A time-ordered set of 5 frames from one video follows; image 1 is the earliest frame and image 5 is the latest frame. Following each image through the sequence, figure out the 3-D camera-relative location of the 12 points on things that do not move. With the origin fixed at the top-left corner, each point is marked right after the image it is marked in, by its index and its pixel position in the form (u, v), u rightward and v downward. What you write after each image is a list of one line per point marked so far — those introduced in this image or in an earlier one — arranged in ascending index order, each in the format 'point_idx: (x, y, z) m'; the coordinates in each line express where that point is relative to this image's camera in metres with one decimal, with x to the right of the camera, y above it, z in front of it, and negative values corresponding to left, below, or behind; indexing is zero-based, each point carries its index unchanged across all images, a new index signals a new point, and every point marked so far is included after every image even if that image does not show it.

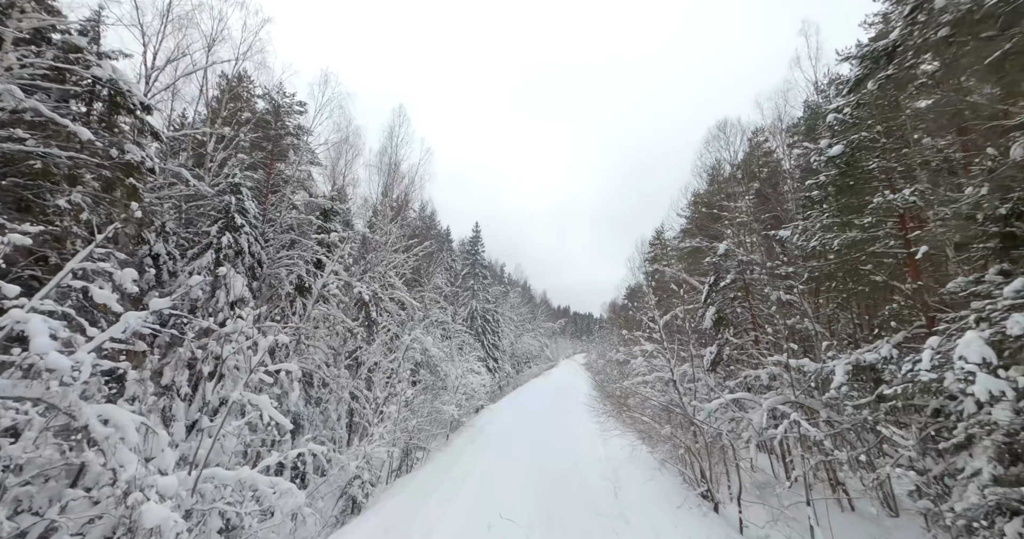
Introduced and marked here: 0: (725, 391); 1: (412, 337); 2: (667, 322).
0: (+4.0, -2.3, +7.6) m
1: (-2.4, -1.6, +9.5) m
2: (+3.4, -1.1, +8.7) m
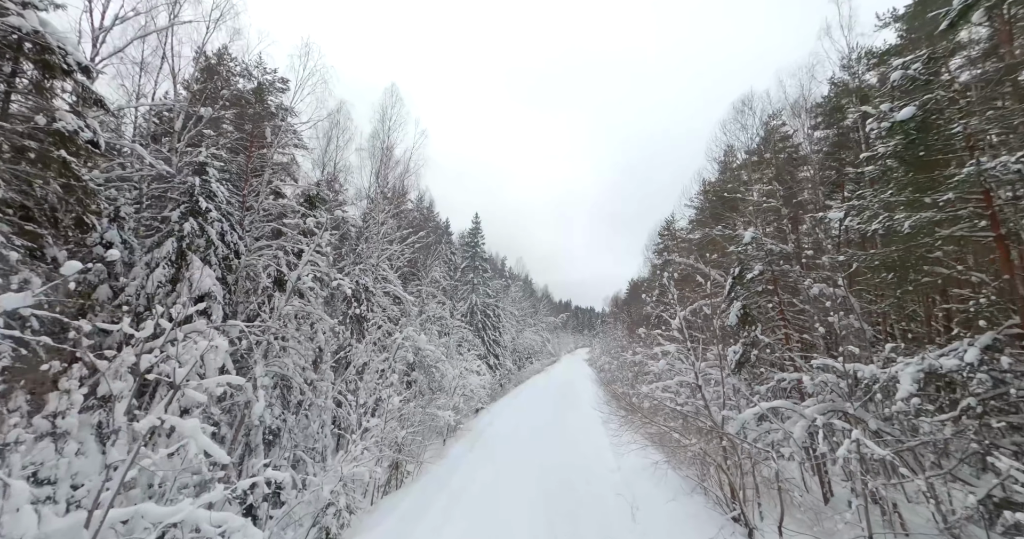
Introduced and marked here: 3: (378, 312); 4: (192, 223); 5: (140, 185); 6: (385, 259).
0: (+4.1, -2.1, +6.8) m
1: (-2.3, -1.4, +8.7) m
2: (+3.5, -0.9, +7.8) m
3: (-3.7, -1.2, +11.0) m
4: (-5.1, +0.7, +6.3) m
5: (-6.0, +1.4, +6.4) m
6: (-3.9, +0.3, +12.1) m
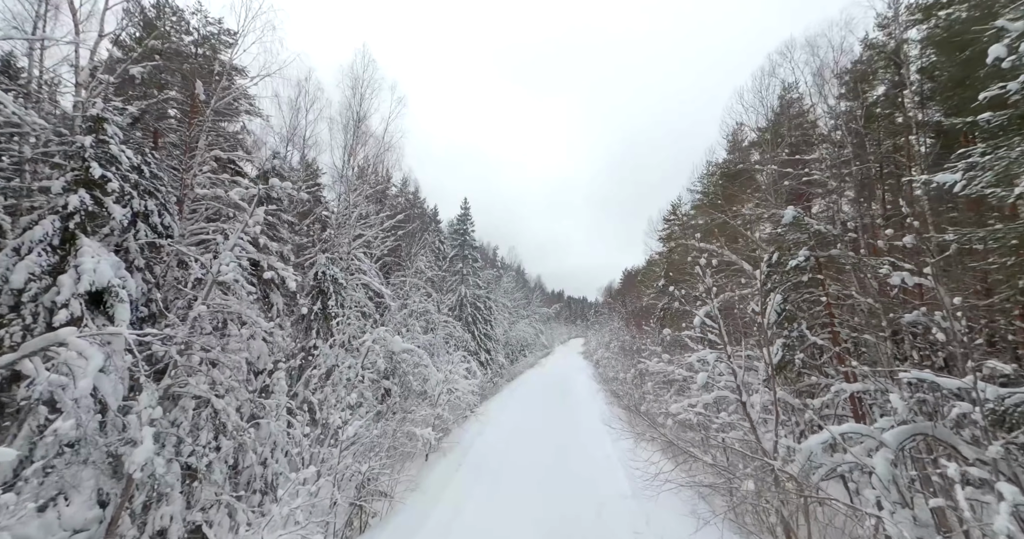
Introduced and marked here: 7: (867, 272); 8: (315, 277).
0: (+4.0, -1.9, +5.5) m
1: (-2.4, -1.2, +7.3) m
2: (+3.4, -0.7, +6.5) m
3: (-3.9, -0.9, +9.5) m
4: (-5.1, +0.9, +4.8) m
5: (-6.1, +1.5, +4.9) m
6: (-4.1, +0.6, +10.6) m
7: (+5.5, 0.0, +6.2) m
8: (-4.6, -0.2, +9.4) m
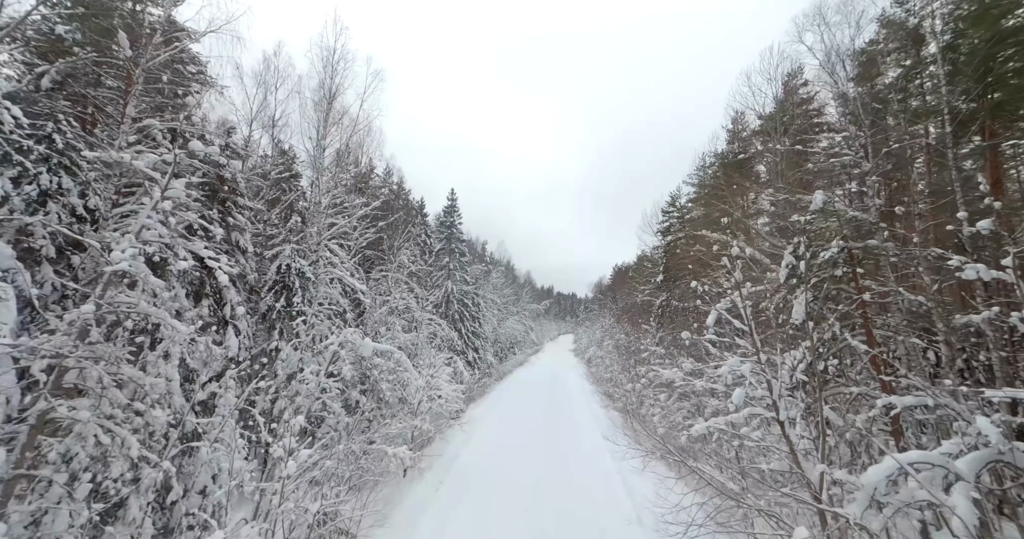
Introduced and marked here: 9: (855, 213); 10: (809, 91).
0: (+3.8, -1.8, +4.7) m
1: (-2.6, -1.1, +6.3) m
2: (+3.2, -0.6, +5.7) m
3: (-4.1, -0.8, +8.5) m
4: (-5.3, +1.0, +3.7) m
5: (-6.2, +1.6, +3.8) m
6: (-4.3, +0.8, +9.6) m
7: (+5.4, +0.1, +5.4) m
8: (-4.9, 0.0, +8.3) m
9: (+4.7, +0.8, +5.5) m
10: (+9.3, +5.6, +12.5) m
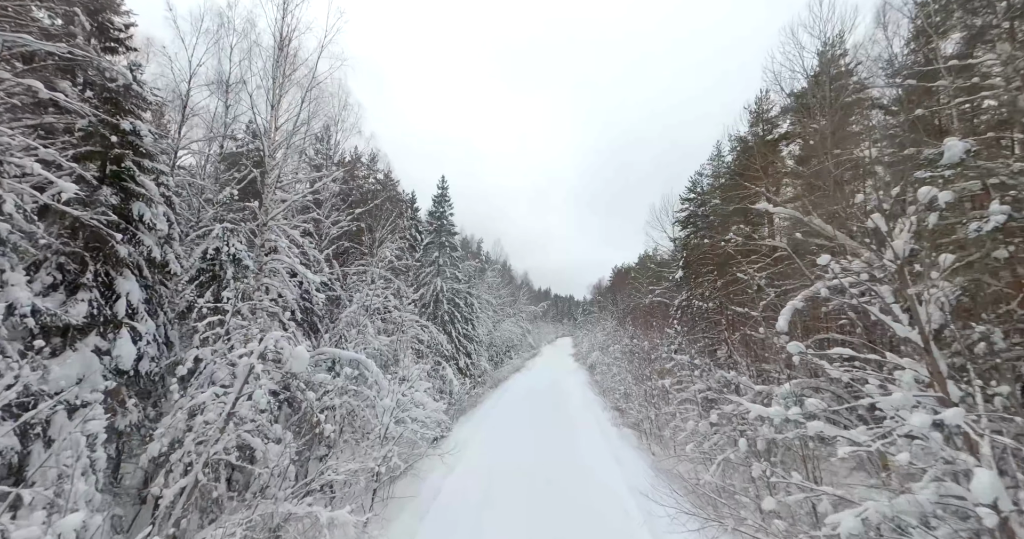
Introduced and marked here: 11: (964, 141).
0: (+3.8, -1.6, +2.9) m
1: (-2.7, -0.9, +4.5) m
2: (+3.2, -0.4, +3.9) m
3: (-4.2, -0.6, +6.7) m
4: (-5.3, +1.2, +1.8) m
5: (-6.2, +1.9, +1.9) m
6: (-4.4, +1.0, +7.7) m
7: (+5.3, +0.2, +3.6) m
8: (-4.9, +0.2, +6.5) m
9: (+4.7, +1.0, +3.7) m
10: (+9.2, +5.8, +10.8) m
11: (+4.1, +1.2, +3.4) m
